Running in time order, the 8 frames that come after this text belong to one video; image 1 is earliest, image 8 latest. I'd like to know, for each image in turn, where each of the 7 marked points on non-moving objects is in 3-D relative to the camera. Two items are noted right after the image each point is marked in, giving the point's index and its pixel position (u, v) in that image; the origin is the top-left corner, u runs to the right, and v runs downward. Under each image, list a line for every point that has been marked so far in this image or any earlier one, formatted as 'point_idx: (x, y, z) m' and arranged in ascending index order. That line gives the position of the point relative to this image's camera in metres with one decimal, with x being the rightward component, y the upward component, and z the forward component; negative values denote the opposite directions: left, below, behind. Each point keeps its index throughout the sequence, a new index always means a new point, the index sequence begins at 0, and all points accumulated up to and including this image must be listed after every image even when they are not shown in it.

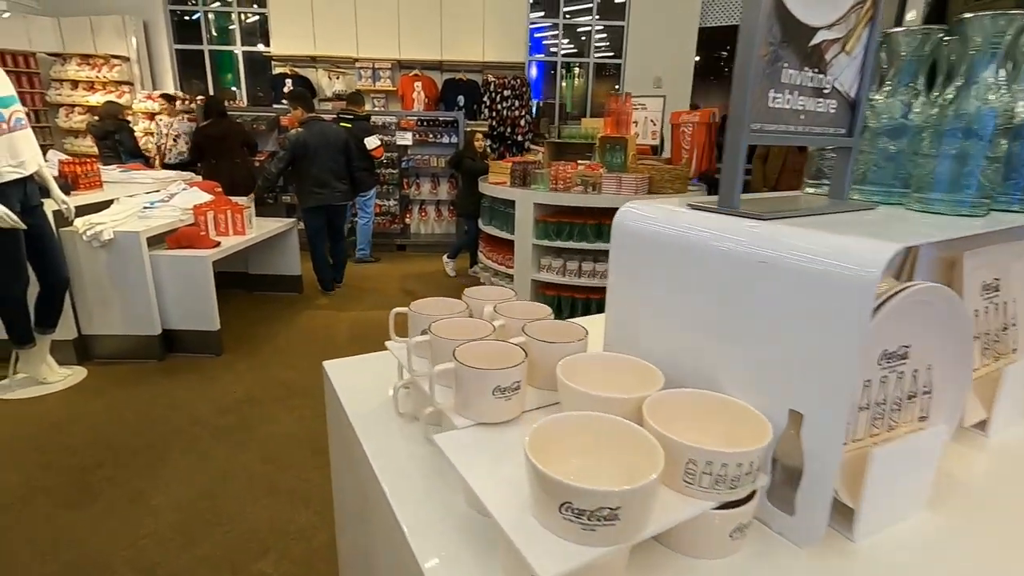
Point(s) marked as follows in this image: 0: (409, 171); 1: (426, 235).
0: (-1.2, +1.4, +6.4) m
1: (-1.1, +0.7, +6.6) m
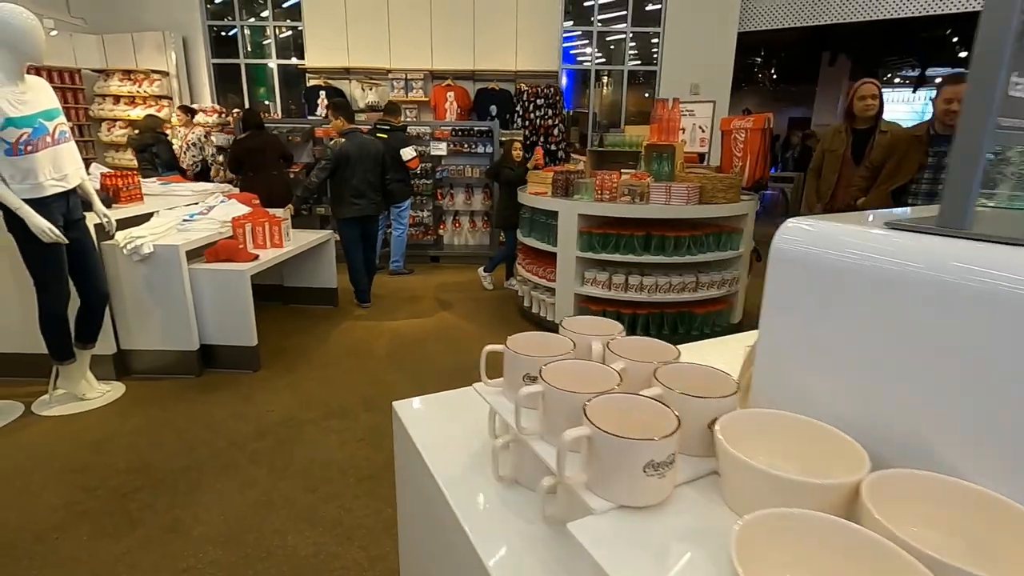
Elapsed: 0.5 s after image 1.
0: (-0.8, +1.3, +6.3) m
1: (-0.6, +0.5, +6.5) m
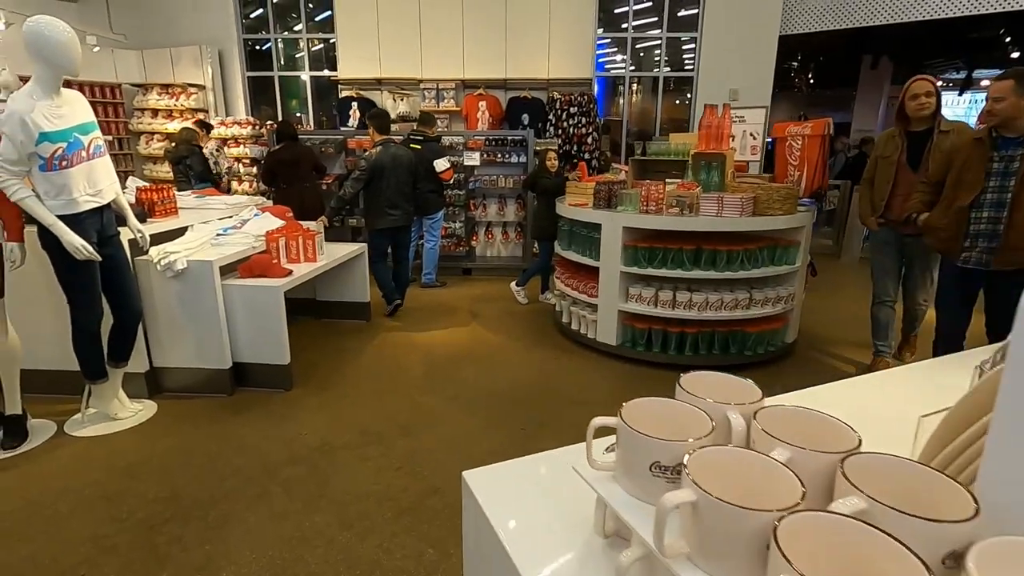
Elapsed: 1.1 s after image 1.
0: (-0.4, +1.1, +6.2) m
1: (-0.2, +0.4, +6.3) m
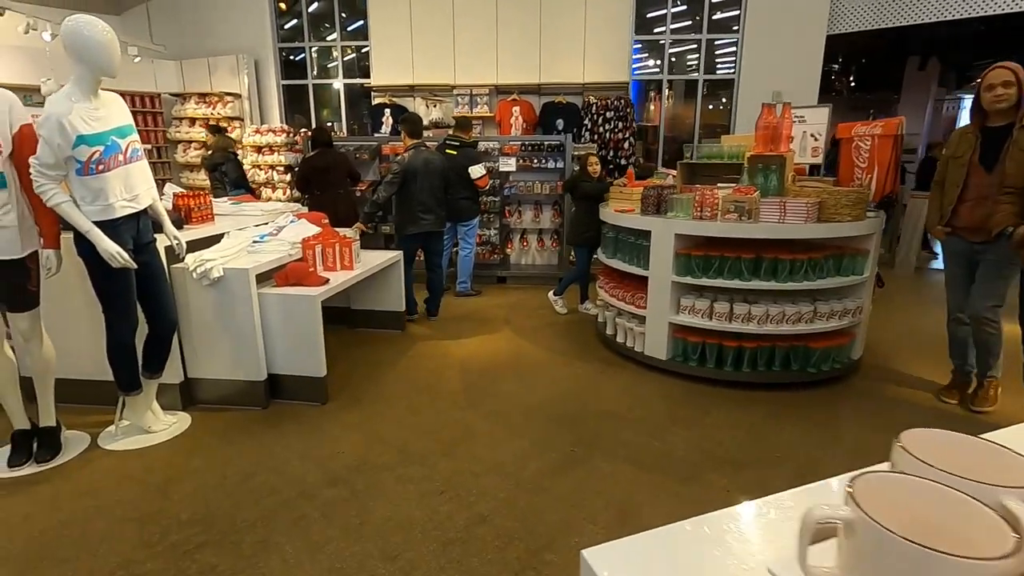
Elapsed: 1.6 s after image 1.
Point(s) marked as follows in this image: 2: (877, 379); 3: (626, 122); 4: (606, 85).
0: (0.0, +1.0, +6.0) m
1: (+0.2, +0.3, +6.2) m
2: (+2.4, -0.6, +3.5) m
3: (+1.6, +2.3, +7.5) m
4: (+1.4, +2.9, +7.8) m
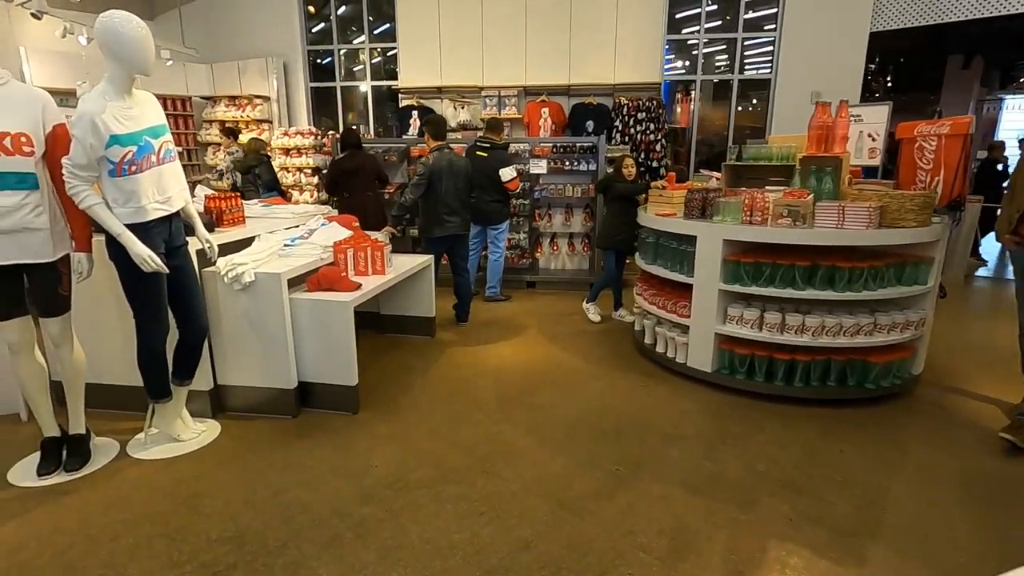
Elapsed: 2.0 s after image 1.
0: (+0.3, +1.0, +5.9) m
1: (+0.5, +0.2, +6.0) m
2: (+2.6, -0.7, +3.2) m
3: (+2.0, +2.2, +7.3) m
4: (+1.8, +2.9, +7.6) m
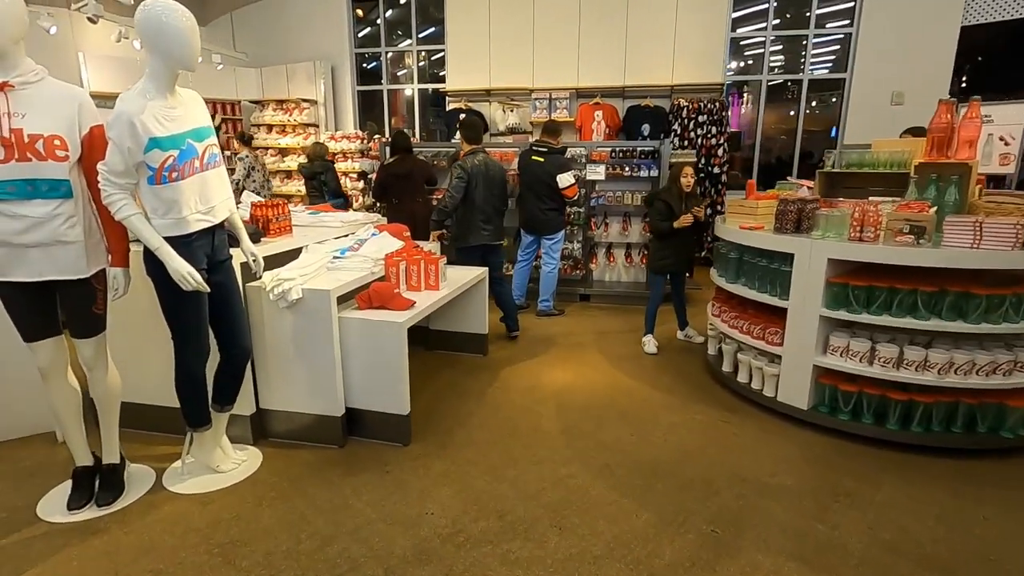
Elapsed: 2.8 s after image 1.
0: (+0.9, +0.8, +5.6) m
1: (+1.1, +0.1, +5.6) m
2: (+2.9, -0.8, +2.7) m
3: (+2.7, +2.1, +6.8) m
4: (+2.5, +2.7, +7.2) m
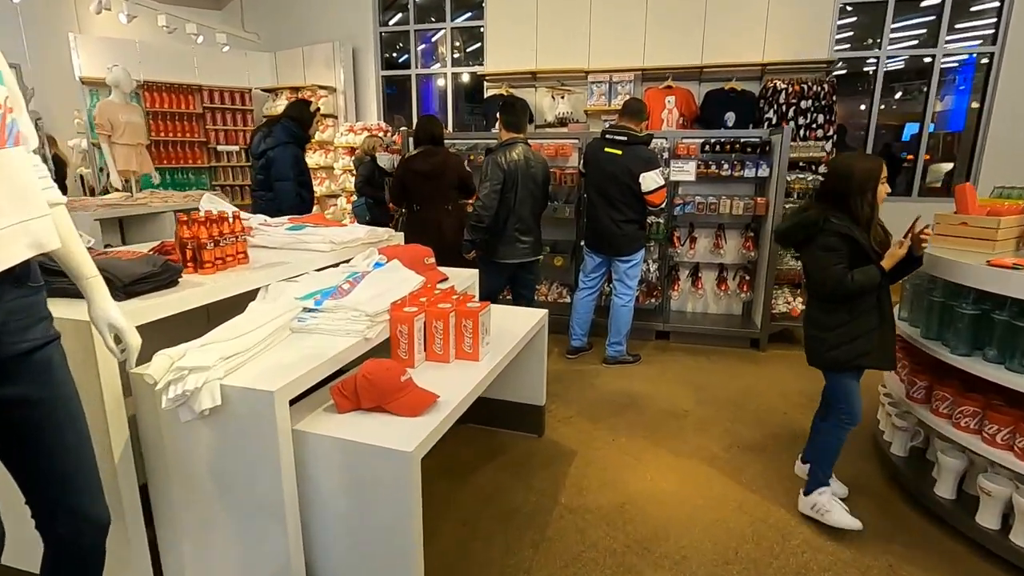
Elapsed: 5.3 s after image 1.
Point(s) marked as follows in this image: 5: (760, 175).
0: (+1.3, +0.5, +4.2) m
1: (+1.5, -0.2, +4.3) m
2: (+3.2, -1.1, +1.3) m
3: (+3.2, +1.8, +5.4) m
4: (+3.1, +2.4, +5.8) m
5: (+1.8, +0.8, +3.9) m
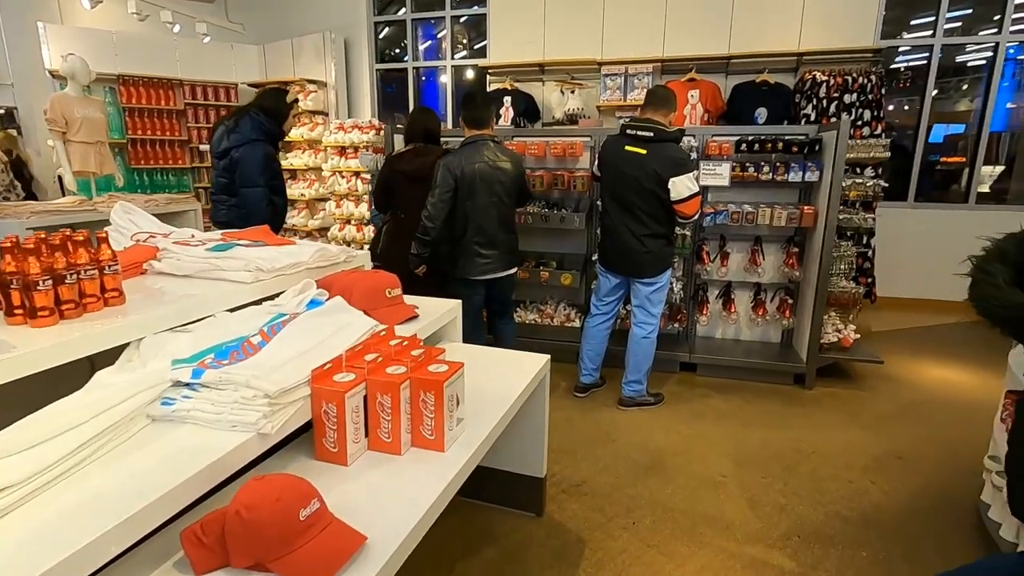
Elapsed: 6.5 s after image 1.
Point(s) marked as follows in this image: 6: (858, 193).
0: (+1.3, +0.4, +3.6) m
1: (+1.5, -0.4, +3.7) m
2: (+3.1, -1.3, +0.6) m
3: (+3.2, +1.6, +4.7) m
4: (+3.1, +2.2, +5.1) m
5: (+1.8, +0.7, +3.3) m
6: (+2.2, +0.6, +3.4) m
